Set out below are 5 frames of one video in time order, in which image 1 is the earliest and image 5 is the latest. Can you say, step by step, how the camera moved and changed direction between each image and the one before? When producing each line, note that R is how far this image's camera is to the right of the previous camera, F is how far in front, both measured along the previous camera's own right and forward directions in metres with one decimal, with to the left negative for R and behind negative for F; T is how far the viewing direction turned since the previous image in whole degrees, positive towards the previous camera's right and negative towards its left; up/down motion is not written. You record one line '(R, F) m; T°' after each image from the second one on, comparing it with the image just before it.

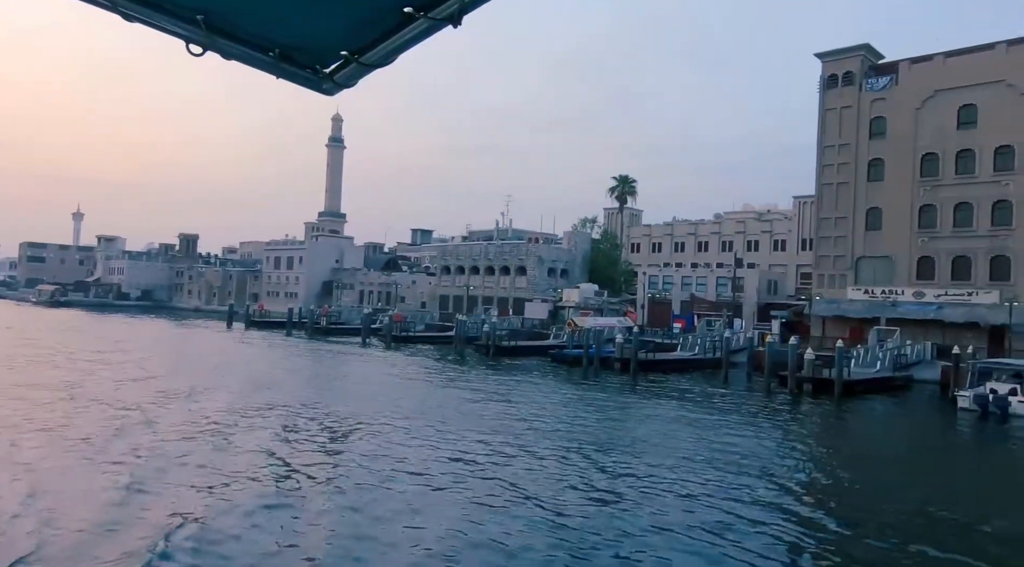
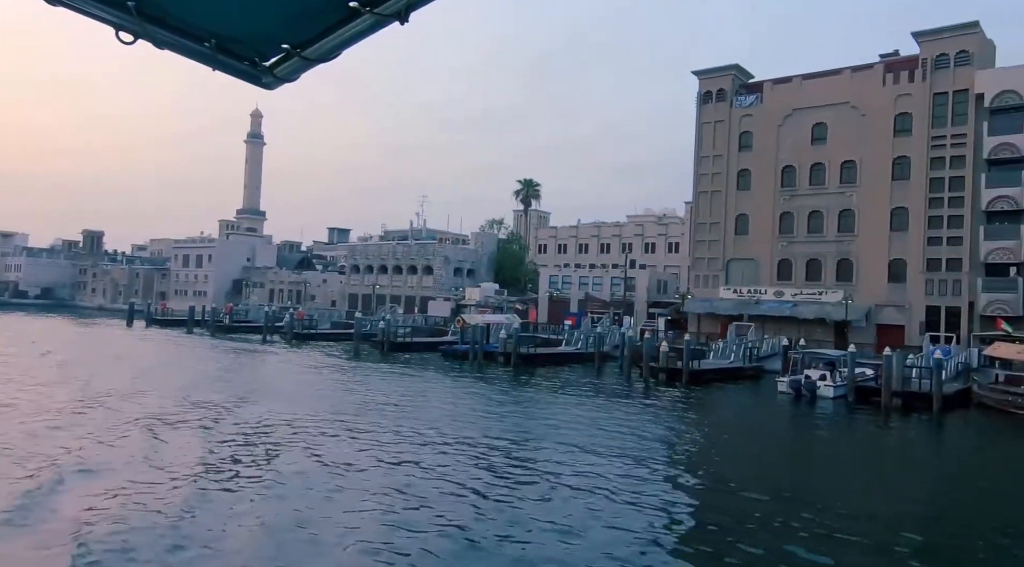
(+2.0, -2.8) m; +6°
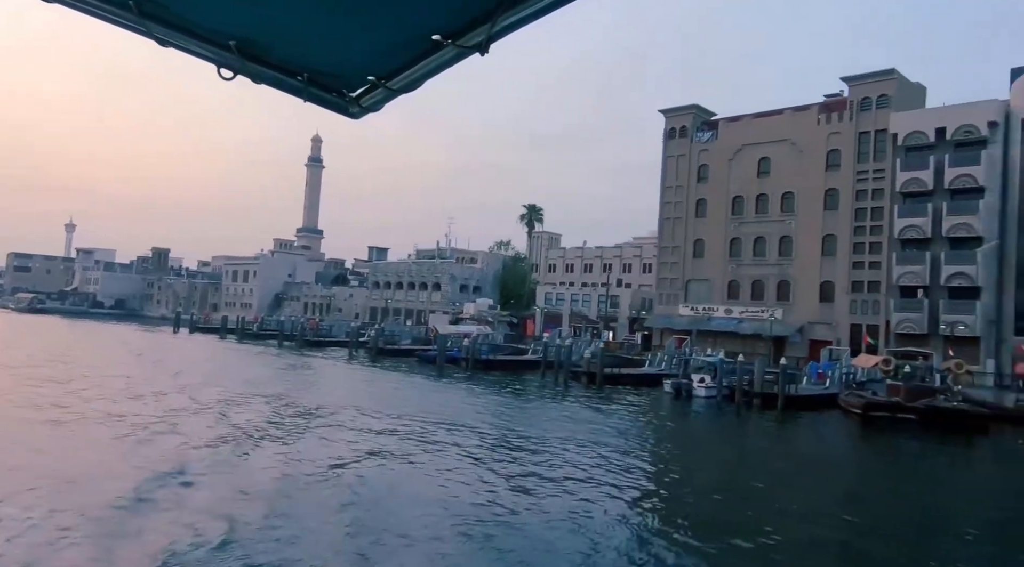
(+6.4, -6.3) m; -5°
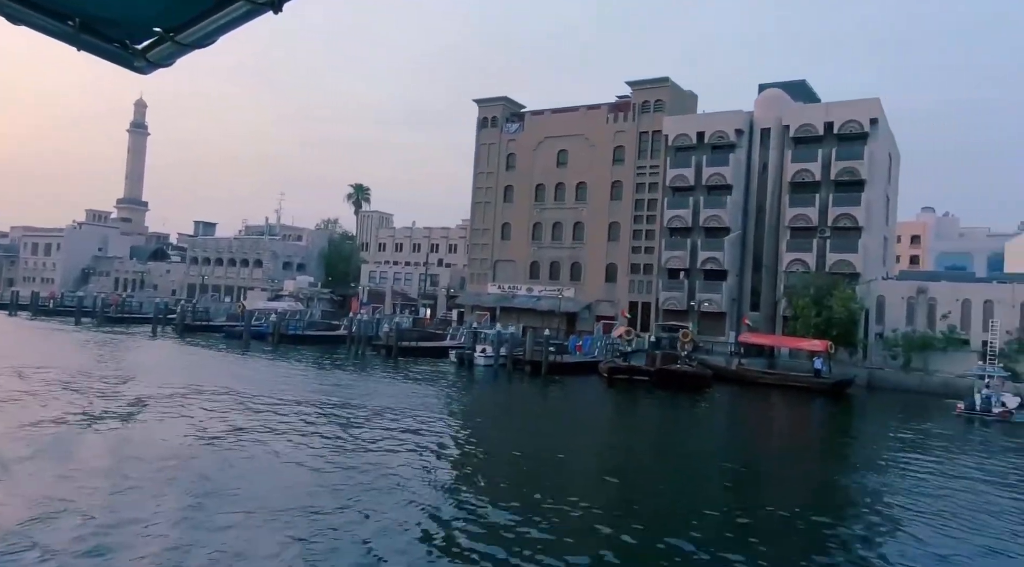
(+2.5, -3.6) m; +12°
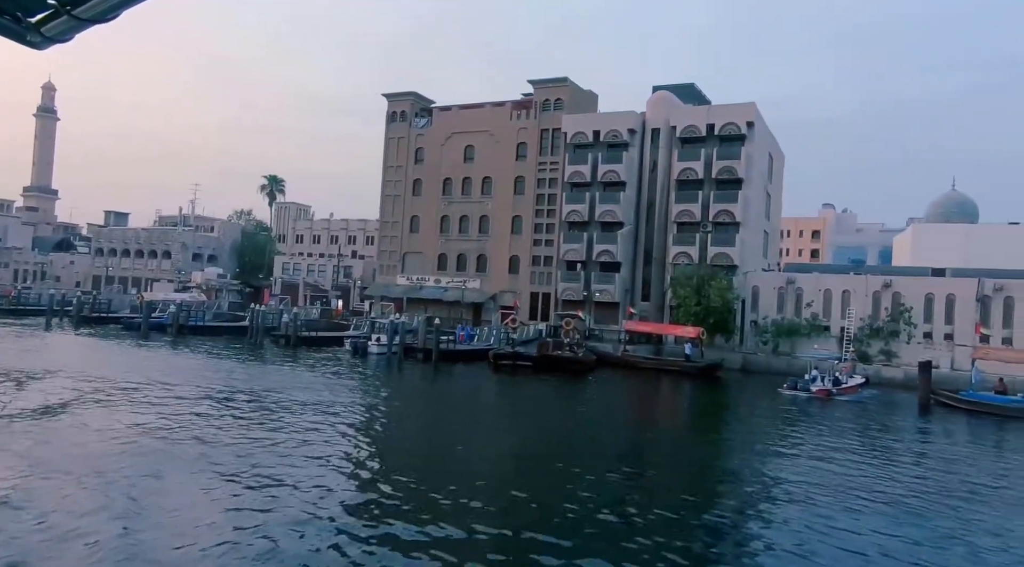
(+2.1, -1.8) m; +5°
